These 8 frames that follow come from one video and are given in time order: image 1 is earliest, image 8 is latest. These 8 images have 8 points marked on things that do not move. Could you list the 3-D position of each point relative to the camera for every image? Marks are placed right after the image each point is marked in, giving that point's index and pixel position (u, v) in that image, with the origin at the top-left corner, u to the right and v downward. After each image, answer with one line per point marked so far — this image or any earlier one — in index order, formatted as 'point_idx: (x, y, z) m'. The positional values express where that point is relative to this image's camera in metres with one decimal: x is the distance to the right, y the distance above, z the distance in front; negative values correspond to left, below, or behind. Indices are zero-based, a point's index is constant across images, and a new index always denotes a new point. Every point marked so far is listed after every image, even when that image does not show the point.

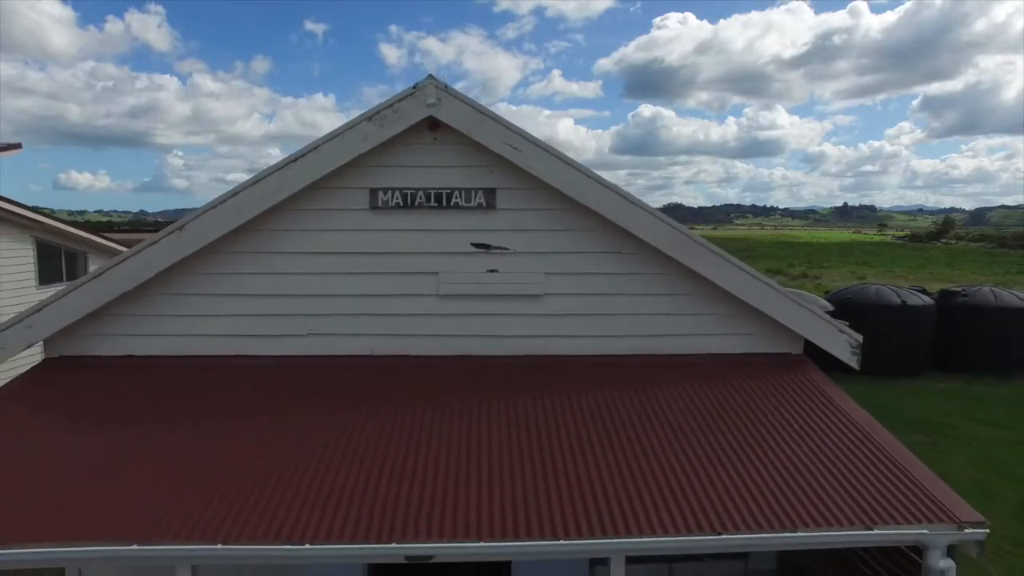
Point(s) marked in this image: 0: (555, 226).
0: (+0.4, +0.5, +5.0) m
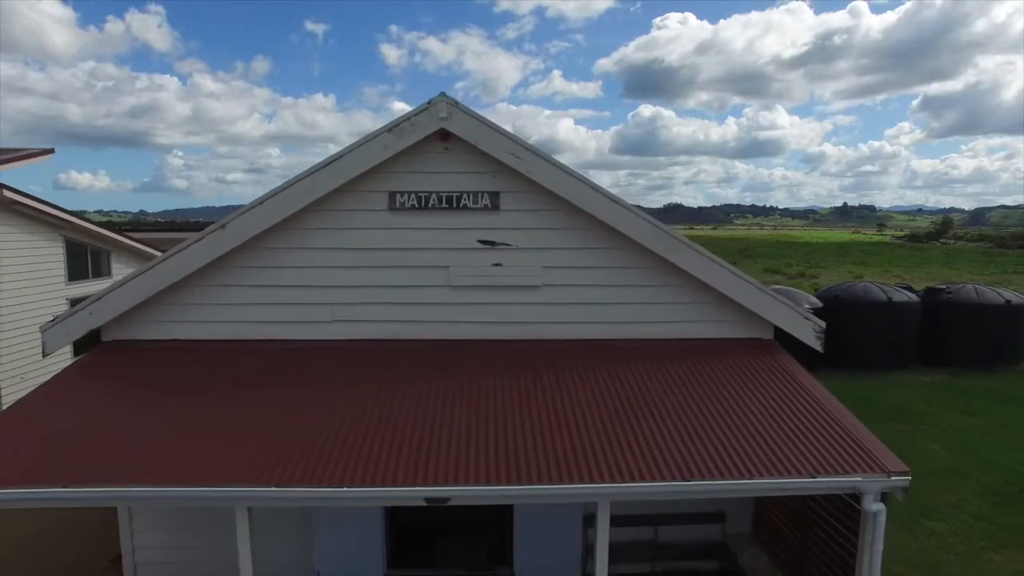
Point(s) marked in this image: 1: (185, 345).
0: (+0.4, +0.6, +5.7) m
1: (-2.9, -0.5, +5.7) m
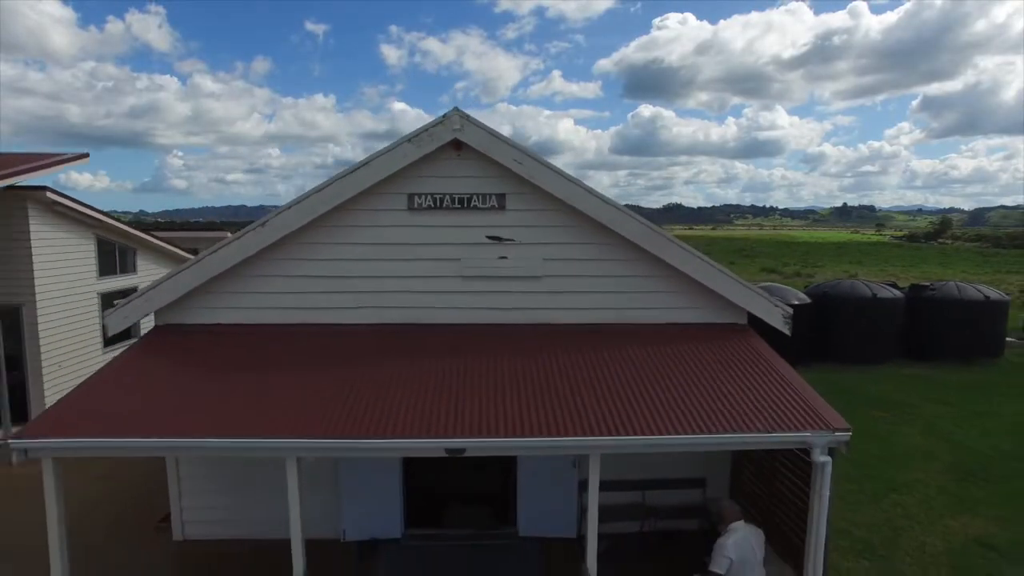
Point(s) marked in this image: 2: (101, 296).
0: (+0.4, +0.7, +6.4) m
1: (-2.9, -0.4, +6.4) m
2: (-7.9, -0.1, +12.0) m
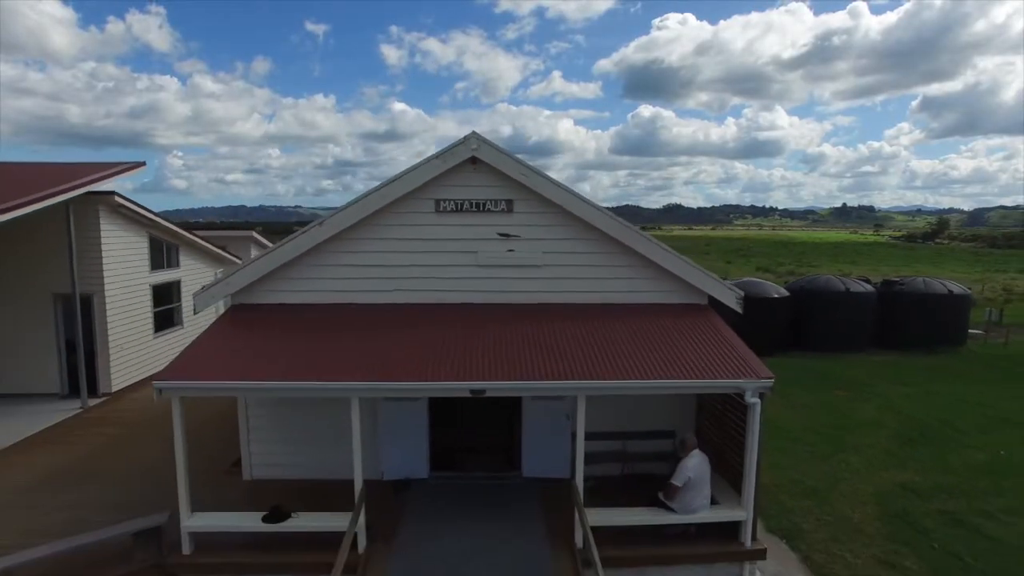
0: (+0.5, +0.8, +8.0) m
1: (-2.8, -0.2, +8.0) m
2: (-7.8, 0.0, +13.6) m
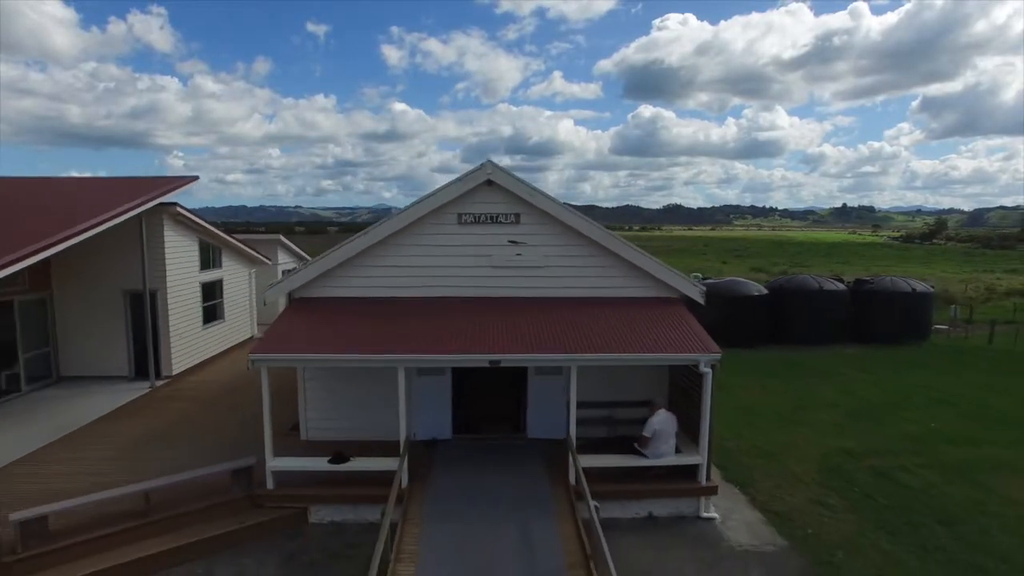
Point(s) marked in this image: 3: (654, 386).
0: (+0.6, +0.9, +9.9) m
1: (-2.7, -0.2, +9.9) m
2: (-7.7, +0.1, +15.5) m
3: (+2.3, -1.5, +9.8) m
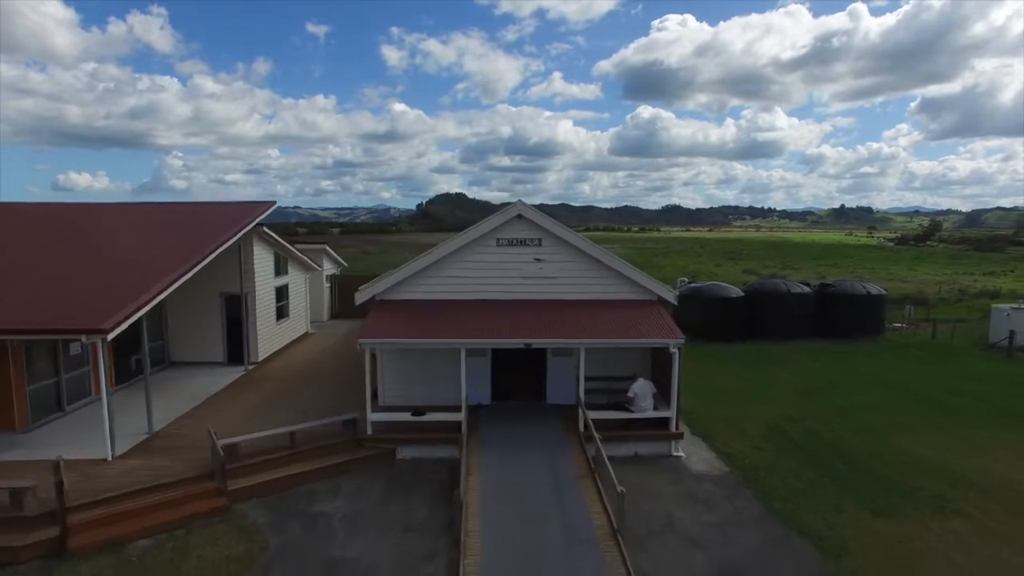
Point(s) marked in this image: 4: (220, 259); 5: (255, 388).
0: (+1.1, +0.8, +13.4) m
1: (-2.2, -0.3, +13.4) m
2: (-7.2, 0.0, +18.9) m
3: (+2.8, -1.6, +13.3) m
4: (-7.9, +0.8, +16.8) m
5: (-6.3, -2.4, +15.3) m
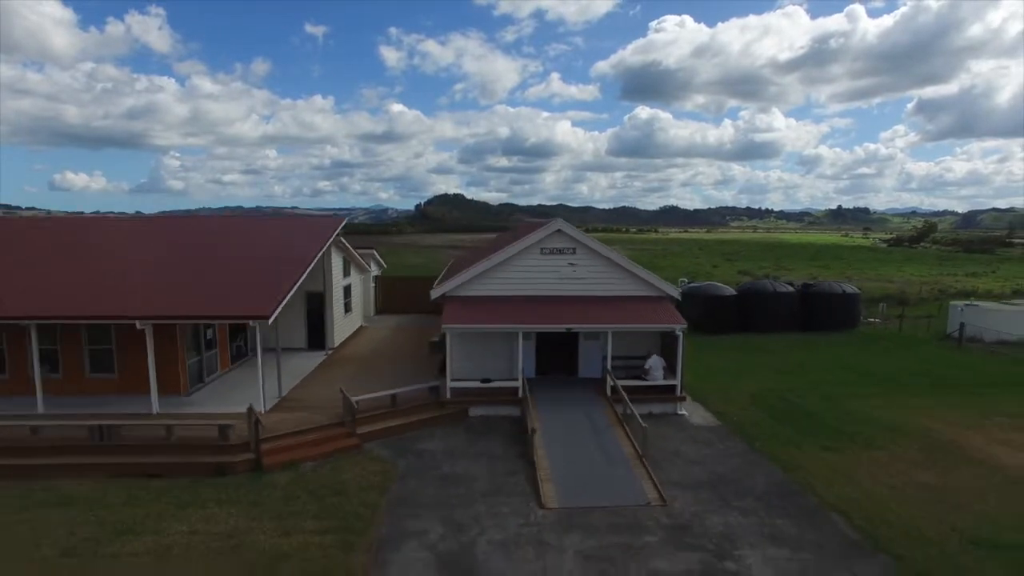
0: (+2.2, +0.8, +17.1) m
1: (-1.1, -0.2, +17.1) m
2: (-6.1, 0.0, +22.6) m
3: (+3.8, -1.6, +17.0) m
4: (-6.8, +0.8, +20.5) m
5: (-5.2, -2.4, +19.0) m
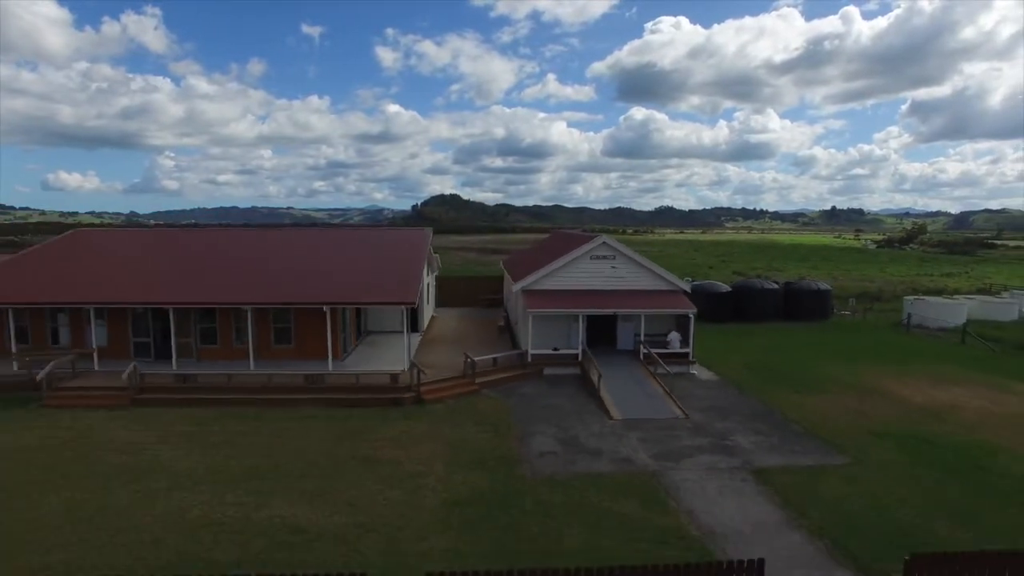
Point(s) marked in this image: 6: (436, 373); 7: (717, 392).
0: (+4.3, +1.0, +23.5) m
1: (+1.0, -0.1, +23.4) m
2: (-4.0, +0.1, +28.9) m
3: (+6.0, -1.5, +23.4) m
4: (-4.7, +1.0, +26.8) m
5: (-3.1, -2.2, +25.3) m
6: (-2.5, -2.7, +20.0) m
7: (+6.4, -3.3, +19.6) m
